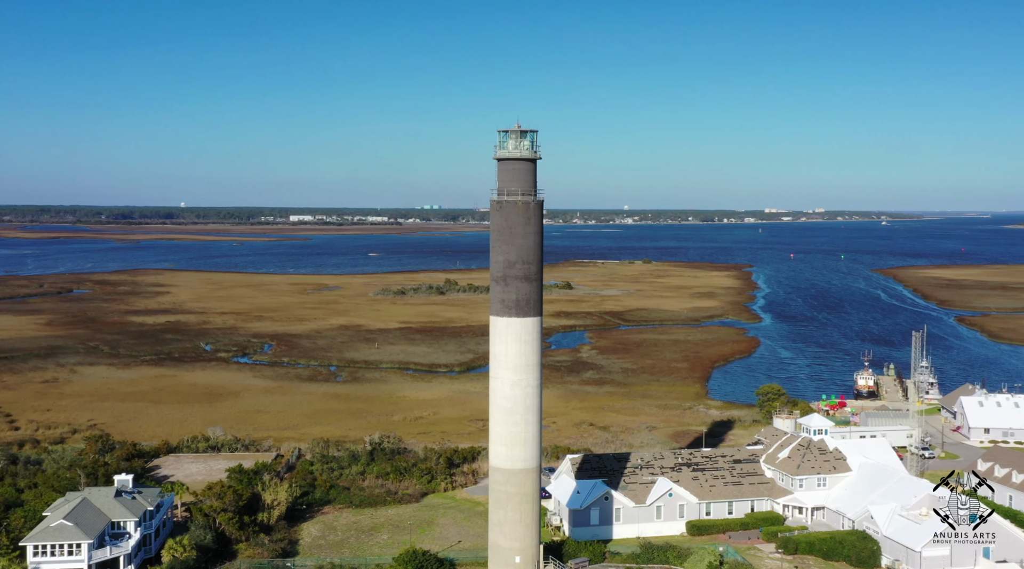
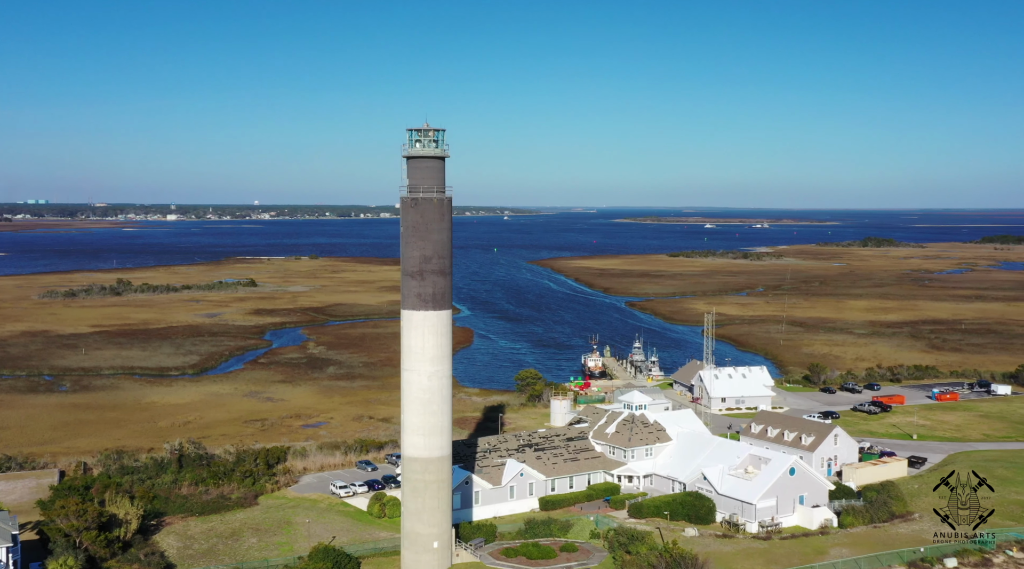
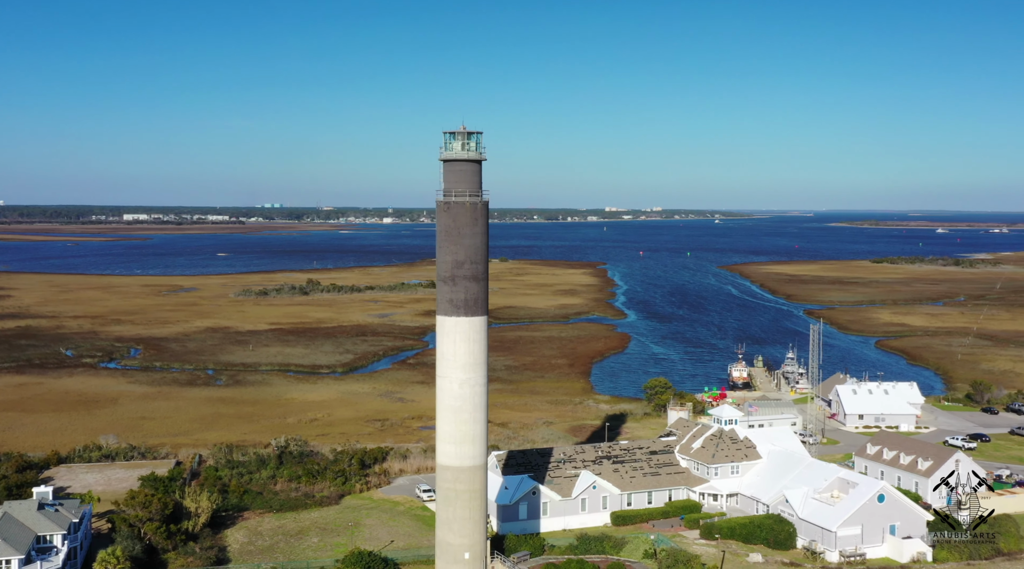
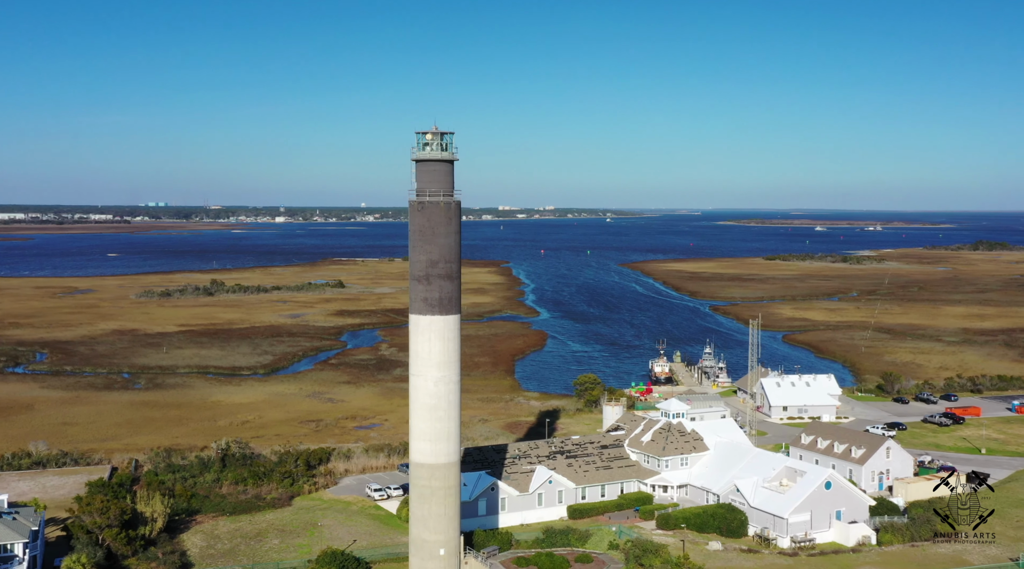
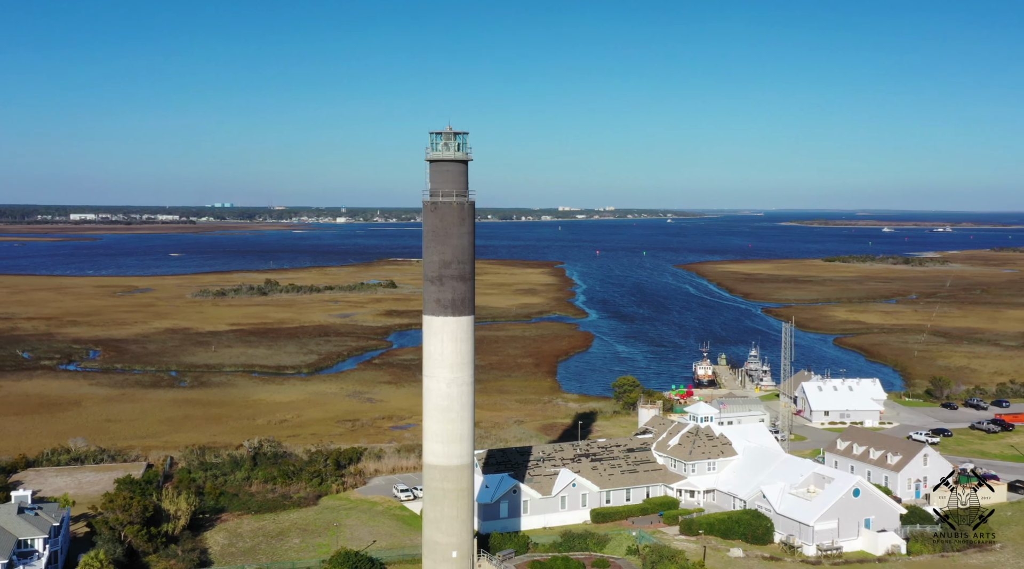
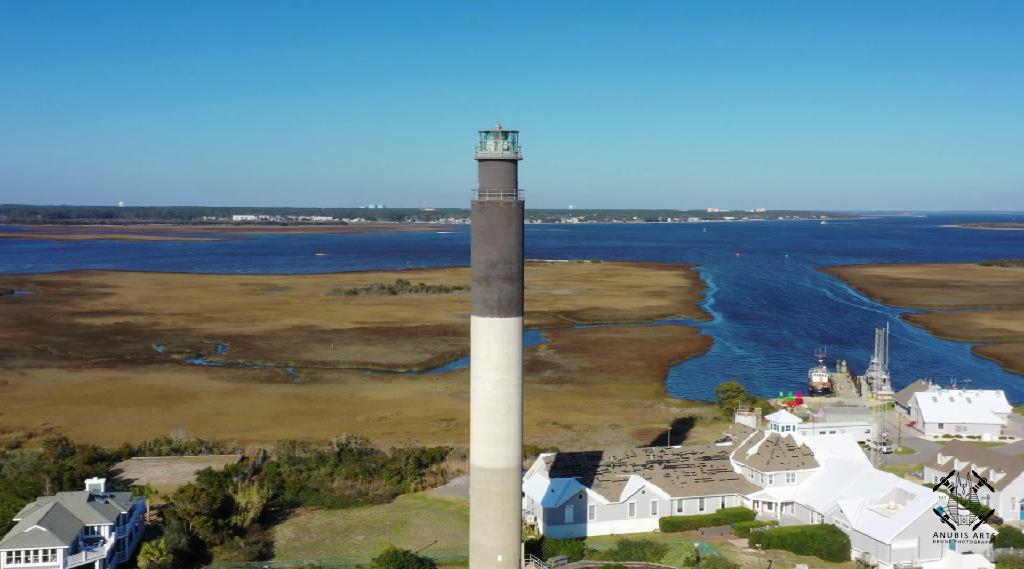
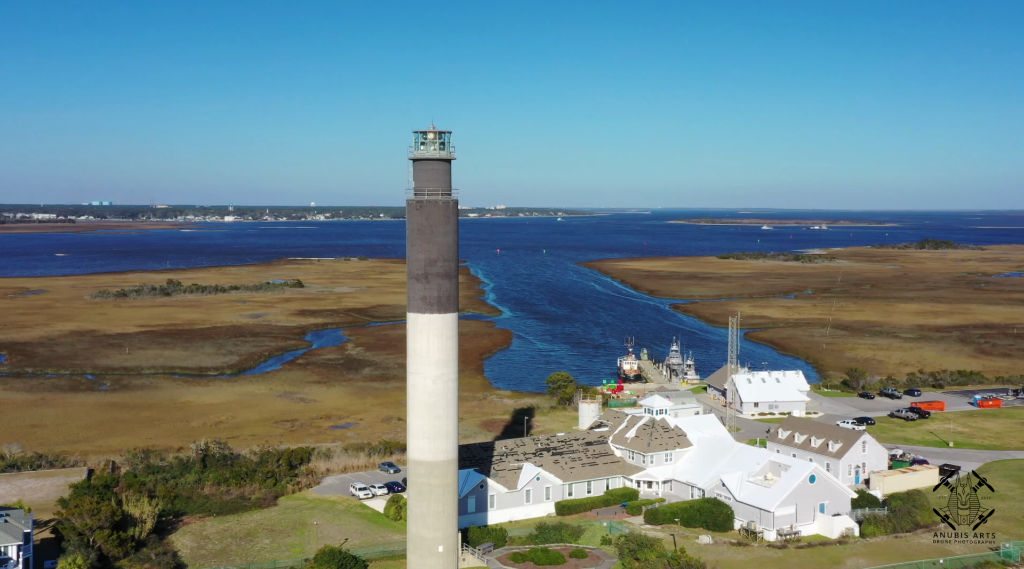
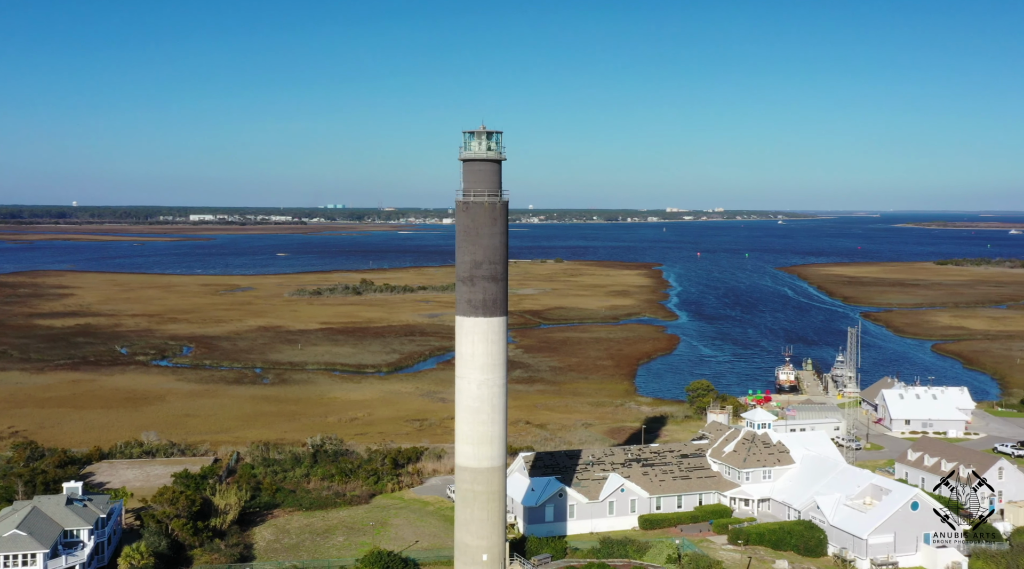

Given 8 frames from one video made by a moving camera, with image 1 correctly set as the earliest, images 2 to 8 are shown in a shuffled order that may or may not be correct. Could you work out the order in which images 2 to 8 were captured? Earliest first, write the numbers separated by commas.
6, 8, 3, 5, 4, 7, 2
